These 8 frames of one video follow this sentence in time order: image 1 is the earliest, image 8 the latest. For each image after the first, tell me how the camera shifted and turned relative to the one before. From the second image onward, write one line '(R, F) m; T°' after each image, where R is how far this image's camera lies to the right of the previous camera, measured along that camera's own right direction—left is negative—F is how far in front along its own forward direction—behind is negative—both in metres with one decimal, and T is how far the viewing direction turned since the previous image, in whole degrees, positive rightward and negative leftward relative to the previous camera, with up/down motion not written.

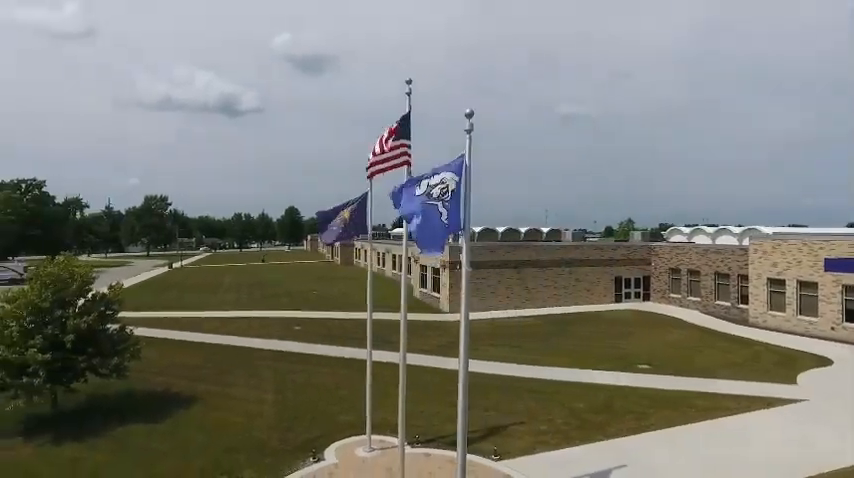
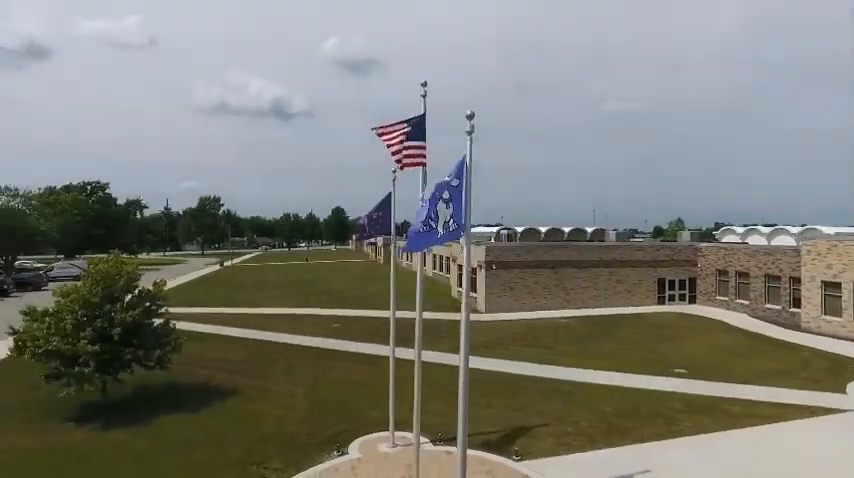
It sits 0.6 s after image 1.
(+0.6, -0.1) m; -5°
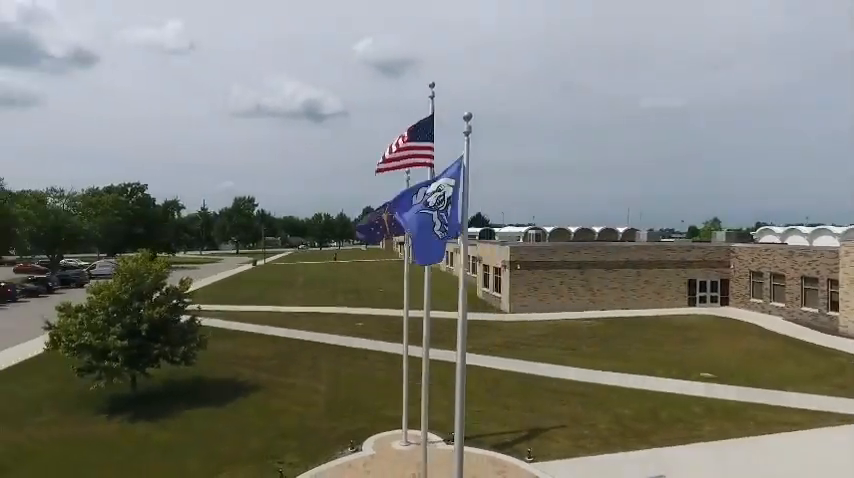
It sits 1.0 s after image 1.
(+0.5, -0.1) m; -3°
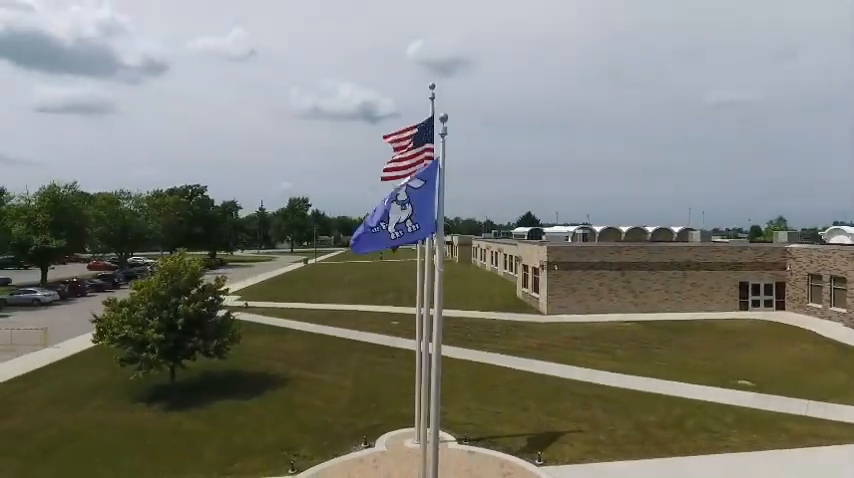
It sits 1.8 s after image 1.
(+1.0, 0.0) m; -6°
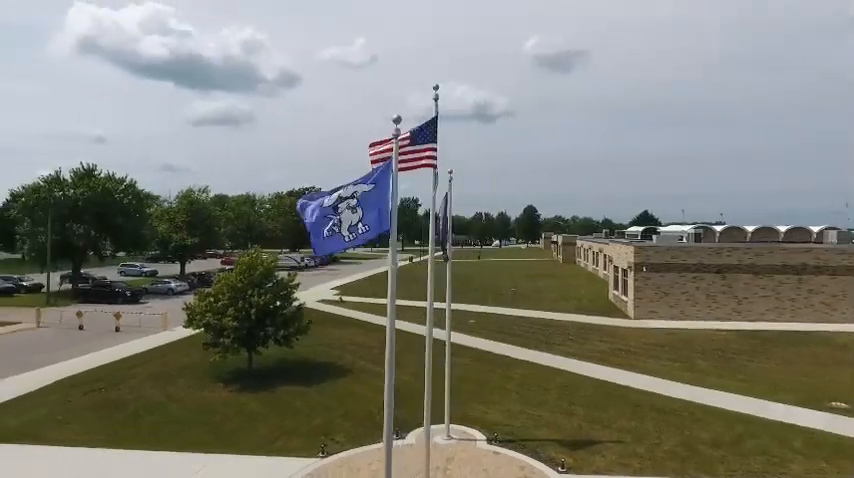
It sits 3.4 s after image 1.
(+2.2, +0.1) m; -13°
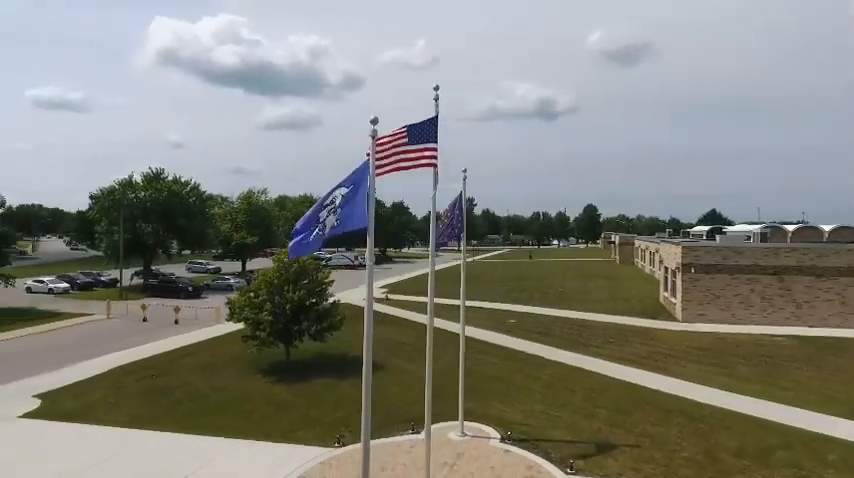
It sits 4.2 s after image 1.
(+1.2, -0.1) m; -7°
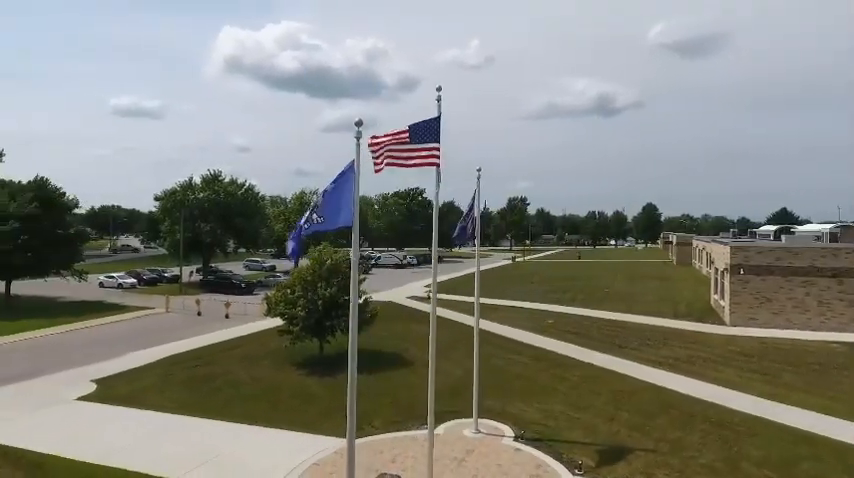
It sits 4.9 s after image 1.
(+1.1, -0.2) m; -6°
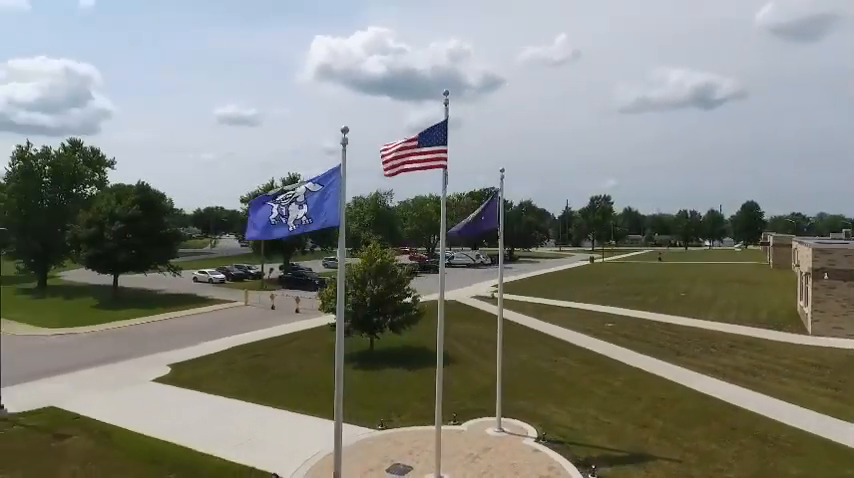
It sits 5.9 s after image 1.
(+1.6, -0.2) m; -9°
